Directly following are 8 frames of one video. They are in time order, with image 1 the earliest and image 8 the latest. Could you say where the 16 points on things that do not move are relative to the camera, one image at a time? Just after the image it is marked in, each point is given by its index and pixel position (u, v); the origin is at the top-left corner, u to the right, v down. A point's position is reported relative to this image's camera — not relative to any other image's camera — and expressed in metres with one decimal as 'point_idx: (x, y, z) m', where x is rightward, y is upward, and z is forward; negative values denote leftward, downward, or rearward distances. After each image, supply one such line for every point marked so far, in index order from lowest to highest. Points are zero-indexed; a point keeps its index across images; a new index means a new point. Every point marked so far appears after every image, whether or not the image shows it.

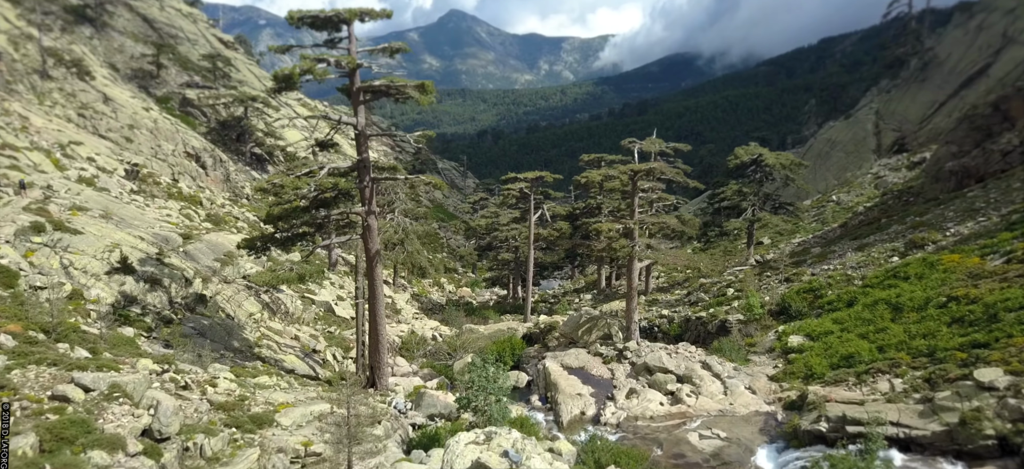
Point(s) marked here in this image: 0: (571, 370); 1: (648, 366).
0: (+1.8, -4.2, +19.8) m
1: (+4.0, -3.9, +18.9) m
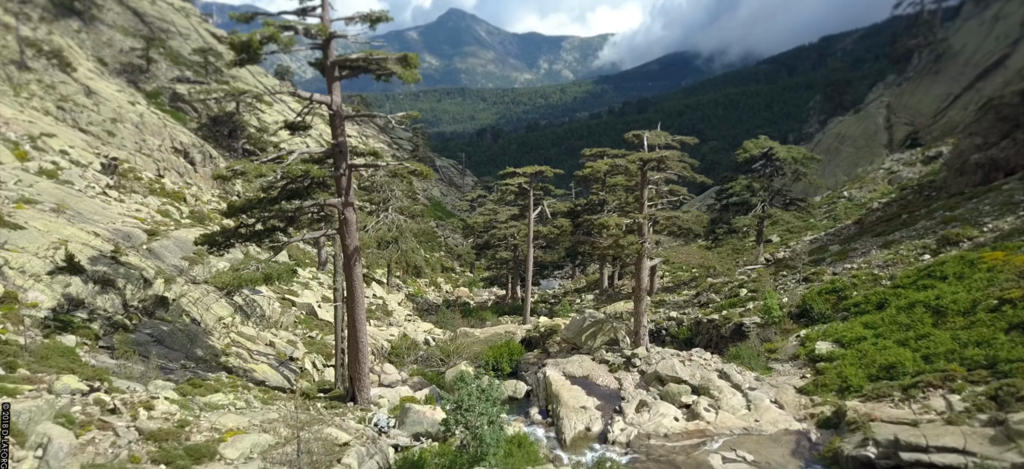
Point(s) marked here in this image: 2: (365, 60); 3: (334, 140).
0: (+1.8, -4.0, +18.1) m
1: (+3.9, -3.7, +17.1) m
2: (-3.0, +3.5, +13.1) m
3: (-3.7, +1.9, +13.3) m
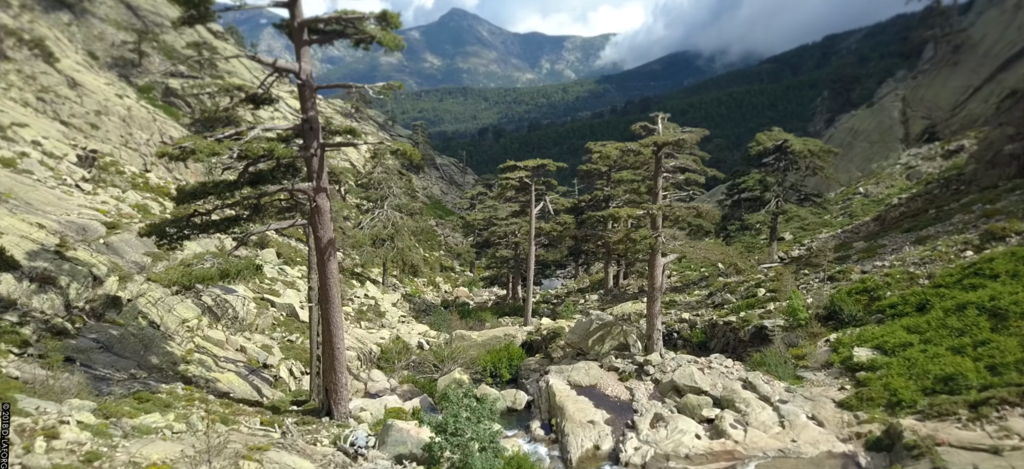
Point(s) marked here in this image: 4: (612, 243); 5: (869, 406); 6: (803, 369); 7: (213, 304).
0: (+1.7, -3.9, +16.2) m
1: (+3.9, -3.6, +15.3) m
2: (-3.0, +3.7, +11.2) m
3: (-3.7, +2.1, +11.5) m
4: (+2.9, -0.2, +18.9) m
5: (+6.7, -3.2, +12.3) m
6: (+7.1, -3.3, +16.1) m
7: (-7.6, -1.8, +16.6) m
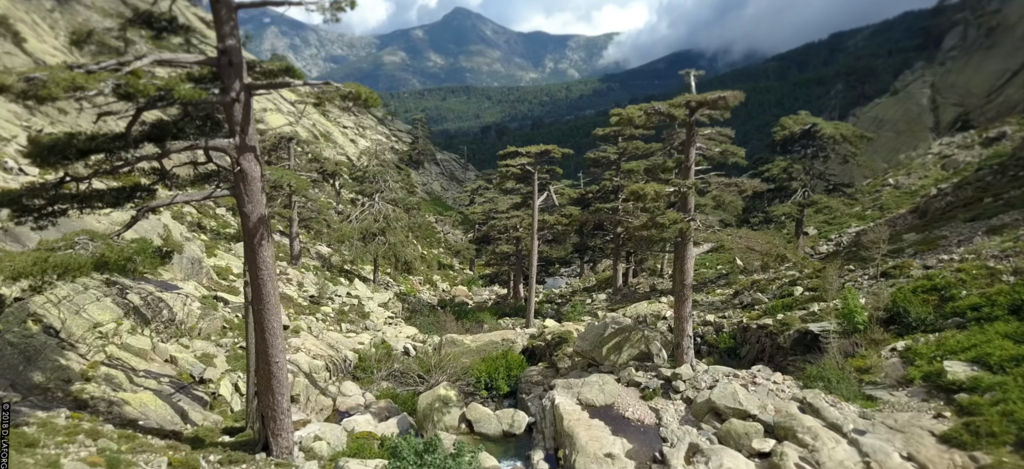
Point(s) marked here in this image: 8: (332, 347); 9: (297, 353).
0: (+1.7, -3.5, +13.1) m
1: (+3.8, -3.2, +12.2) m
2: (-3.1, +4.0, +8.1) m
3: (-3.8, +2.4, +8.4) m
4: (+2.9, +0.1, +15.8) m
5: (+6.6, -2.9, +9.2) m
6: (+7.1, -3.0, +12.9) m
7: (-7.6, -1.4, +13.5) m
8: (-5.1, -3.2, +18.3) m
9: (-5.3, -2.9, +16.1) m
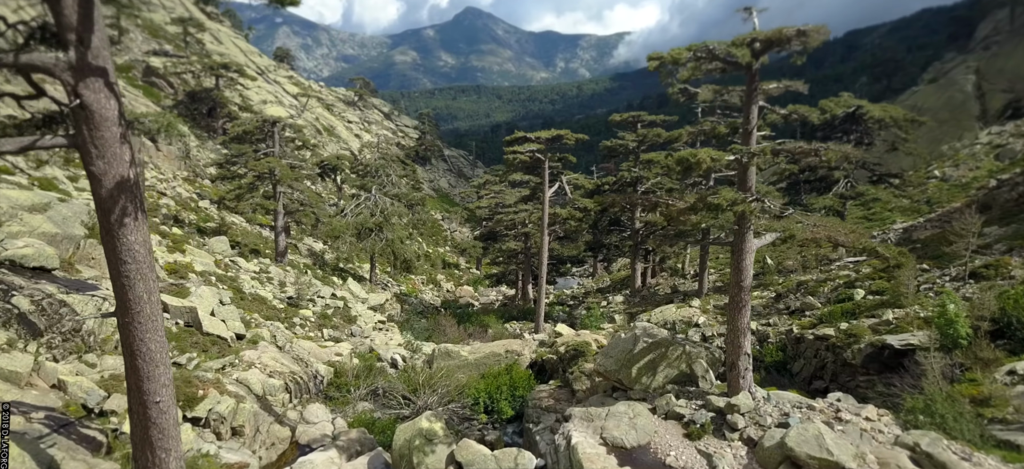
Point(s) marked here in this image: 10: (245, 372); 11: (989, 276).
0: (+1.7, -3.3, +9.8) m
1: (+3.8, -3.0, +8.9) m
2: (-3.1, +4.2, +5.0) m
3: (-3.8, +2.7, +5.2) m
4: (+3.0, +0.3, +12.5) m
5: (+6.6, -2.7, +5.8) m
6: (+7.1, -2.8, +9.6) m
7: (-7.6, -1.2, +10.4) m
8: (-5.0, -2.9, +15.2) m
9: (-5.3, -2.7, +13.0) m
10: (-5.3, -2.7, +12.9) m
11: (+10.5, -0.9, +14.3) m
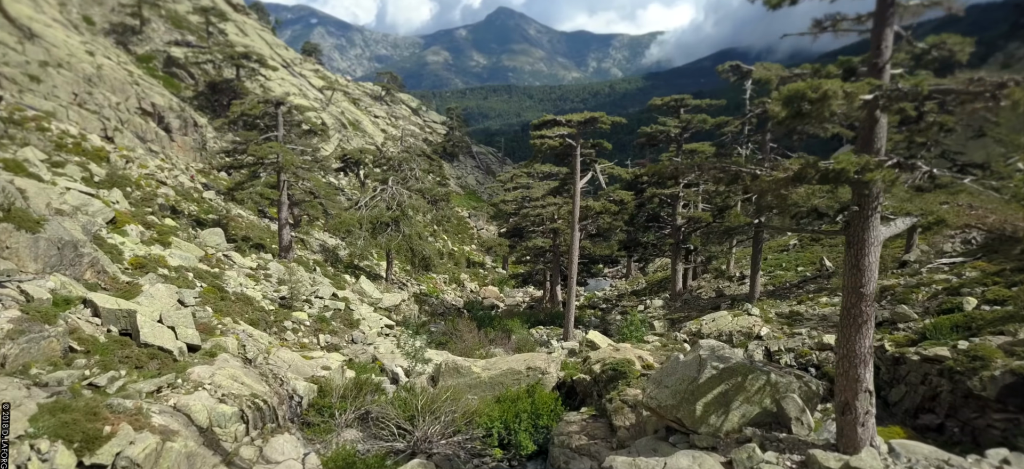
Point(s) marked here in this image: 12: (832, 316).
0: (+1.9, -3.1, +6.7) m
1: (+3.9, -2.9, +5.6) m
2: (-3.1, +4.5, +2.0) m
3: (-3.8, +2.9, +2.3) m
4: (+3.3, +0.5, +9.3) m
5: (+6.6, -2.6, +2.4) m
6: (+7.3, -2.6, +6.1) m
7: (-7.4, -0.9, +7.6) m
8: (-4.6, -2.7, +12.3) m
9: (-4.9, -2.4, +10.1) m
10: (-5.0, -2.5, +10.0) m
11: (+10.9, -0.8, +10.7) m
12: (+8.5, -2.1, +17.3) m
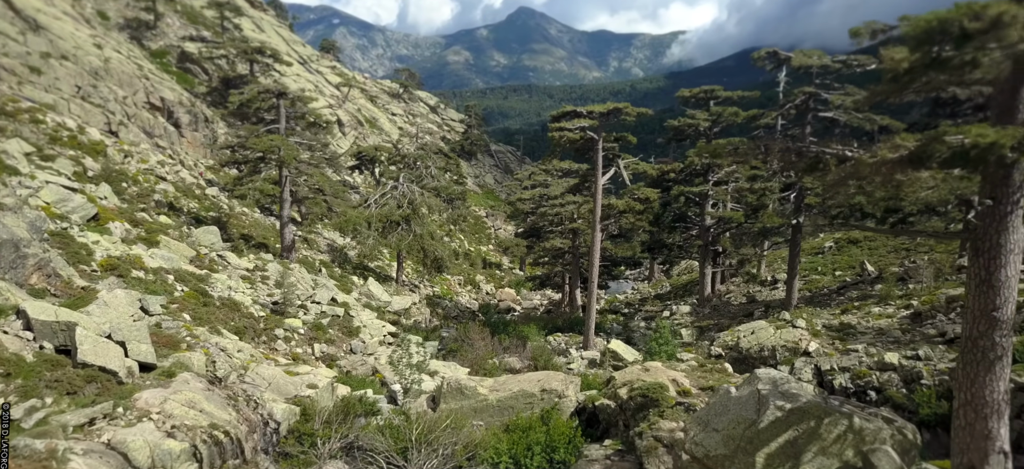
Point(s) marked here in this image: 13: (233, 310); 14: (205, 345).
0: (+1.9, -3.2, +4.7) m
1: (+3.9, -2.9, +3.6) m
2: (-3.2, +4.5, +0.2) m
3: (-3.9, +2.9, +0.6) m
4: (+3.4, +0.4, +7.3) m
5: (+6.5, -2.6, +0.4) m
6: (+7.3, -2.7, +4.1) m
7: (-7.3, -0.9, +6.0) m
8: (-4.4, -2.7, +10.6) m
9: (-4.8, -2.4, +8.4) m
10: (-4.9, -2.5, +8.3) m
11: (+11.0, -0.9, +8.5) m
12: (+8.8, -2.2, +15.1) m
13: (-6.8, -1.8, +15.9) m
14: (-5.5, -2.0, +11.8) m
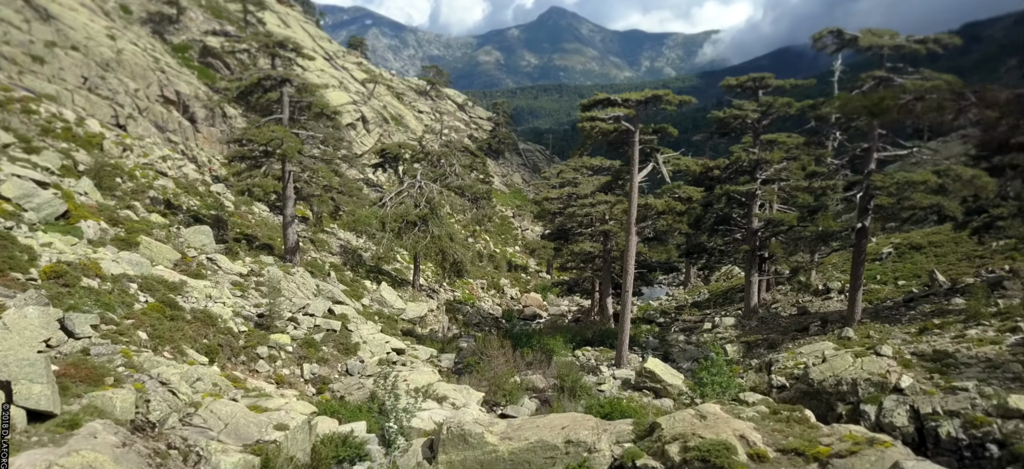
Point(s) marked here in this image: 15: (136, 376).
0: (+1.8, -3.3, +2.1) m
1: (+3.8, -3.0, +0.9) m
2: (-3.4, +4.4, -2.2) m
3: (-4.1, +2.9, -1.8) m
4: (+3.5, +0.3, +4.6) m
5: (+6.2, -2.8, -2.5) m
6: (+7.1, -2.8, +1.2) m
7: (-7.3, -0.9, +3.7) m
8: (-4.2, -2.7, +8.2) m
9: (-4.7, -2.5, +6.1) m
10: (-4.8, -2.5, +5.9) m
11: (+11.1, -1.0, +5.4) m
12: (+9.2, -2.4, +12.2) m
13: (-6.4, -1.9, +13.6) m
14: (-5.3, -2.1, +9.4) m
15: (-5.3, -2.0, +9.4) m
